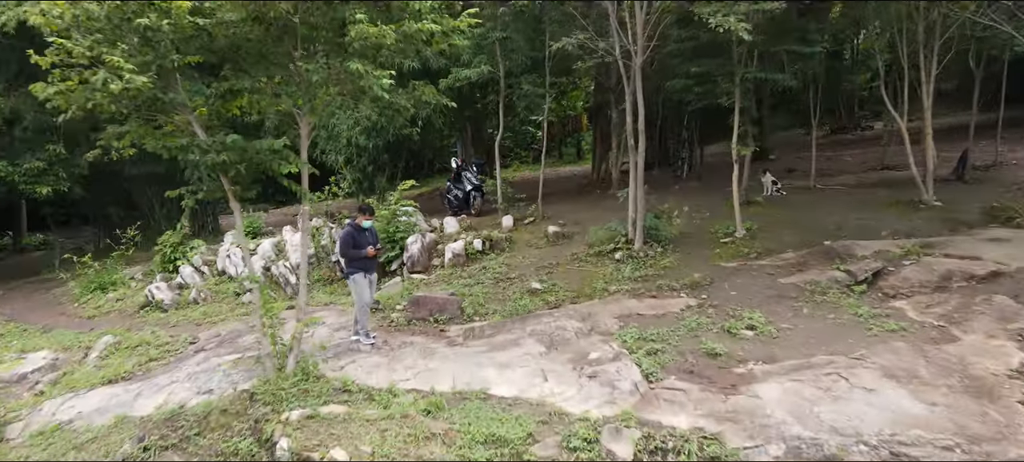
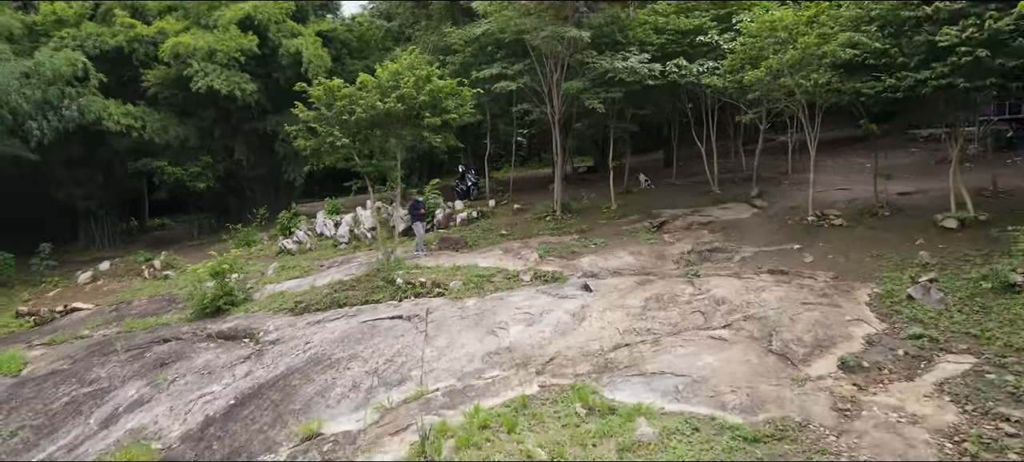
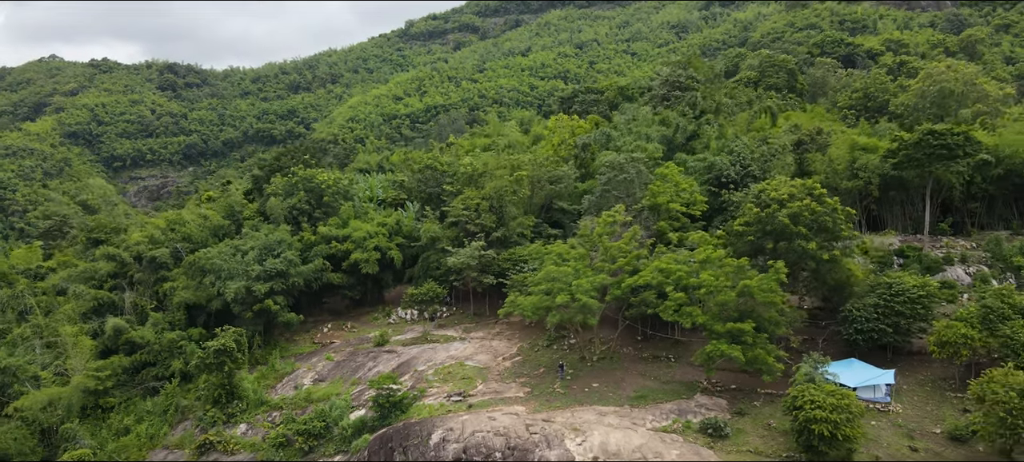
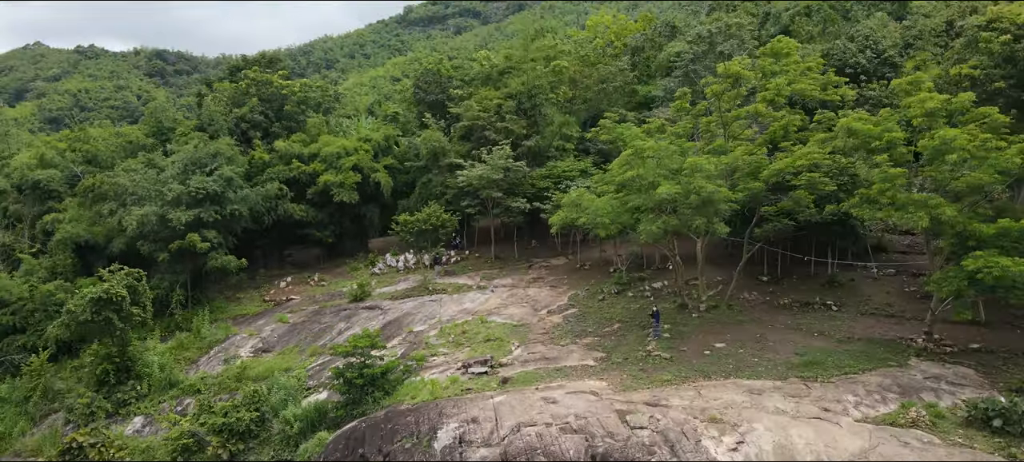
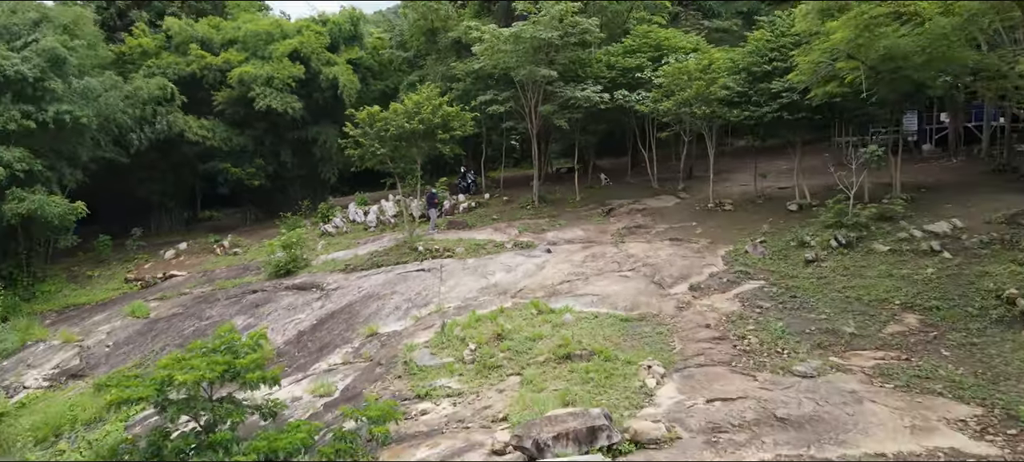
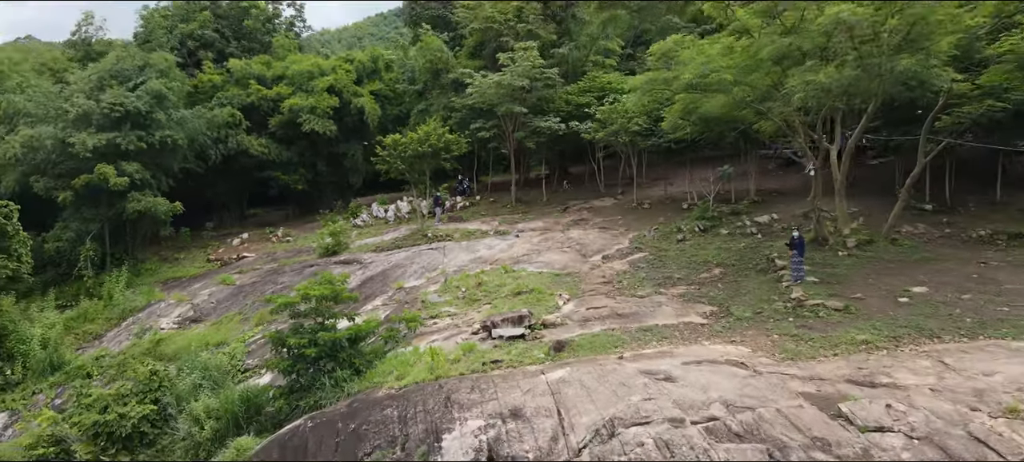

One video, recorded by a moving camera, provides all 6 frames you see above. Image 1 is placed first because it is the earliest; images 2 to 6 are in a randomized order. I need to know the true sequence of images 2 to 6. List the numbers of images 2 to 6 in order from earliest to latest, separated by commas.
2, 5, 6, 4, 3
